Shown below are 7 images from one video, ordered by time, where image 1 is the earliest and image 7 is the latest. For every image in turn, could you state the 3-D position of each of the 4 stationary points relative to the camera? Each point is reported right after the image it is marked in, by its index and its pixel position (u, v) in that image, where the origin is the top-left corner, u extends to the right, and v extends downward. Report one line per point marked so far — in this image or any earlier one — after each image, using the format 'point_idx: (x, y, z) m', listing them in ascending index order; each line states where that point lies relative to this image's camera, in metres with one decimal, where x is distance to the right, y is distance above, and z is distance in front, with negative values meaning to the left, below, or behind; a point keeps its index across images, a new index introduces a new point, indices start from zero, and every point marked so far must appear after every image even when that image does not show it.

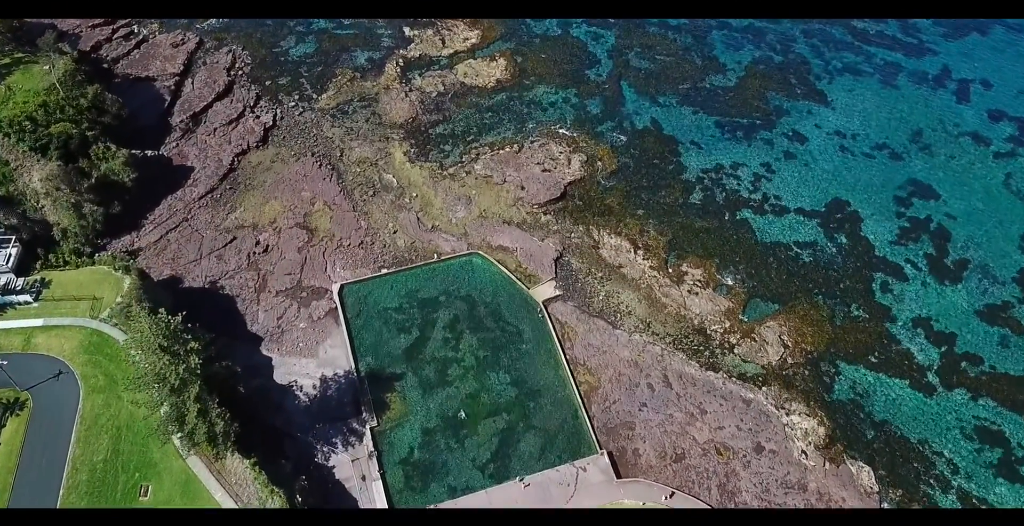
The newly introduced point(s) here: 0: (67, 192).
0: (-5.5, +0.8, +14.2) m
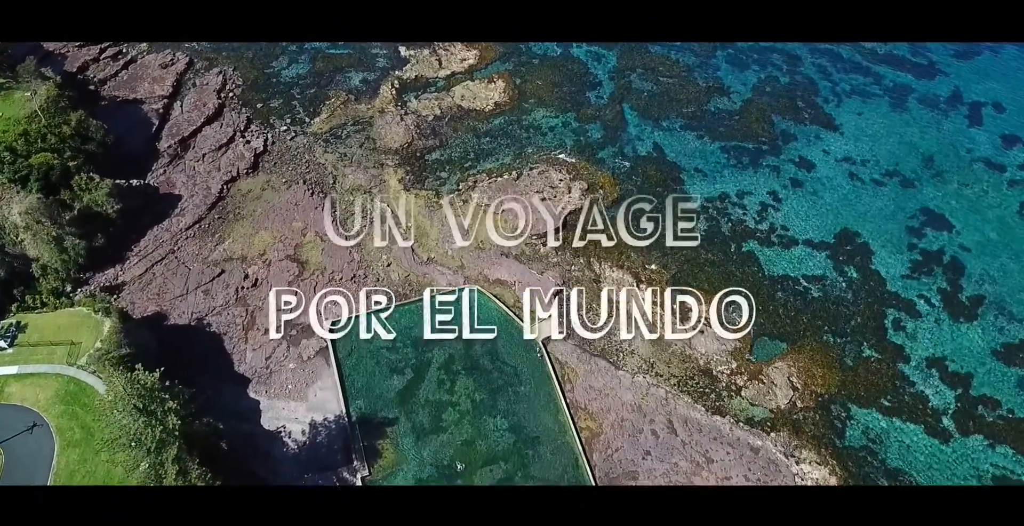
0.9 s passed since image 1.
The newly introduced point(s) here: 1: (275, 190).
0: (-5.5, +0.4, +13.7) m
1: (-3.0, +1.0, +14.8) m
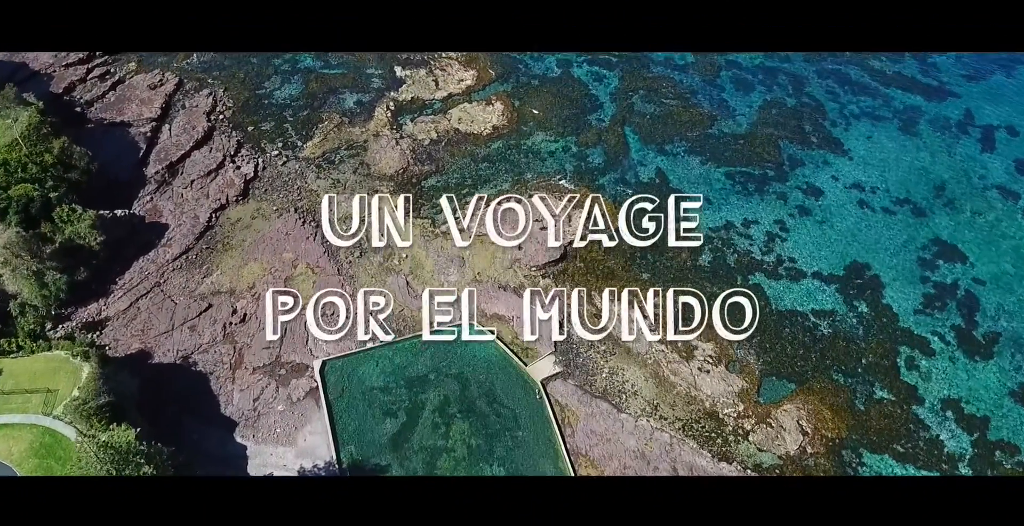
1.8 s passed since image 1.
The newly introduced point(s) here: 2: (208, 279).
0: (-5.5, +0.1, +13.2) m
1: (-3.0, +0.6, +14.3) m
2: (-3.6, -0.2, +13.9) m
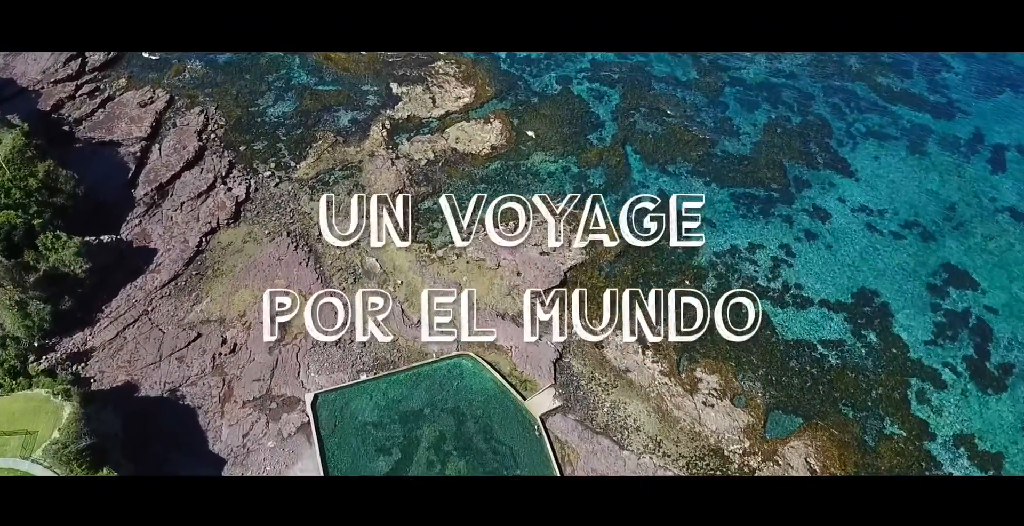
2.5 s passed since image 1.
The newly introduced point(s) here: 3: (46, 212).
0: (-5.6, -0.1, +12.8) m
1: (-3.1, +0.2, +14.0) m
2: (-3.6, -0.5, +13.5) m
3: (-5.2, +0.6, +13.0) m
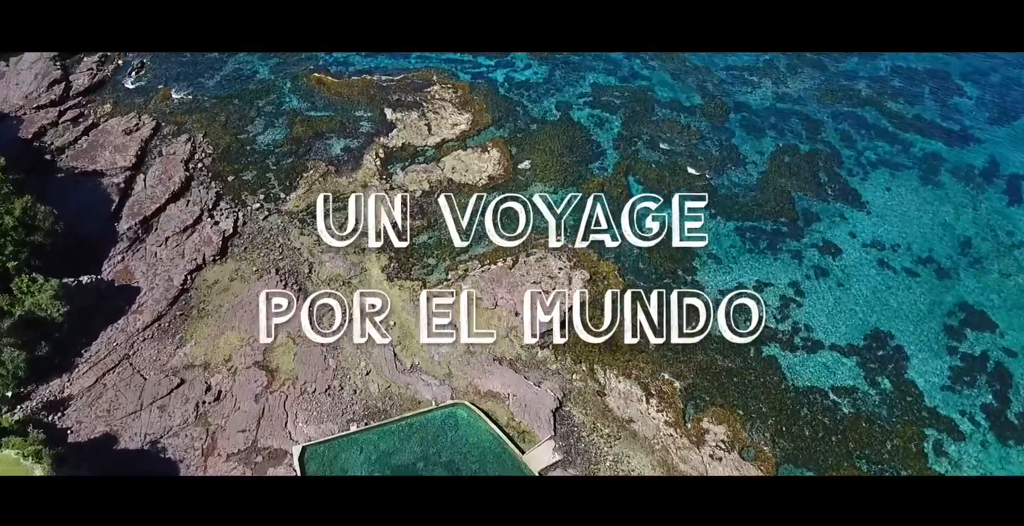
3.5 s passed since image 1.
0: (-5.6, -0.5, +12.3) m
1: (-3.1, -0.3, +13.4) m
2: (-3.7, -0.9, +12.9) m
3: (-5.2, +0.2, +12.5) m
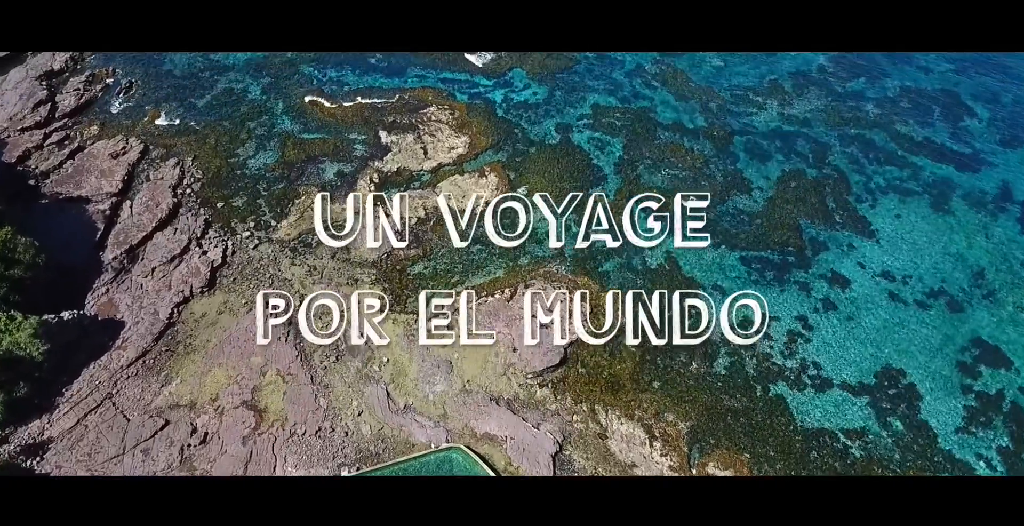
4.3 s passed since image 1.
0: (-5.6, -0.8, +11.8) m
1: (-3.1, -0.6, +13.0) m
2: (-3.7, -1.3, +12.4) m
3: (-5.2, -0.2, +12.1) m
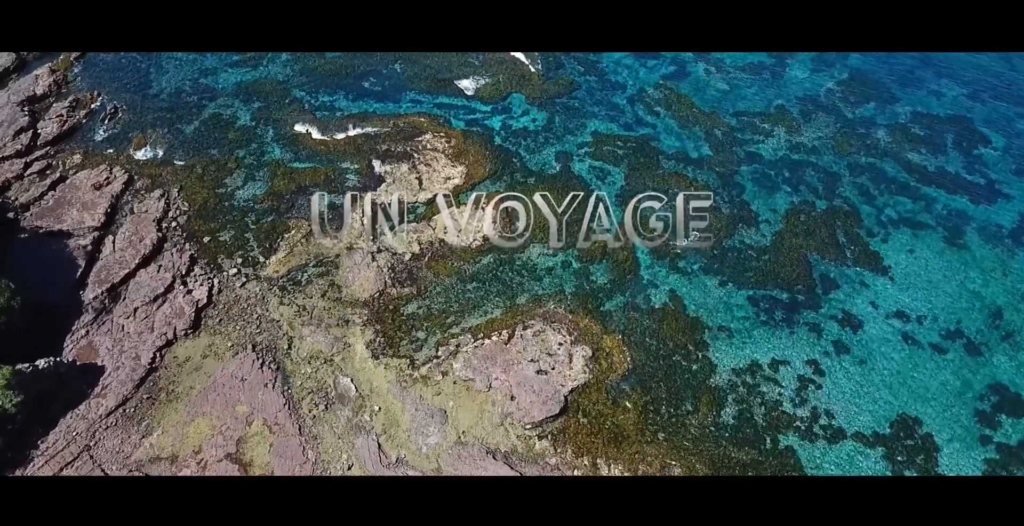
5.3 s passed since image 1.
0: (-5.6, -1.2, +11.2) m
1: (-3.1, -1.1, +12.4) m
2: (-3.7, -1.7, +11.7) m
3: (-5.3, -0.6, +11.6) m
